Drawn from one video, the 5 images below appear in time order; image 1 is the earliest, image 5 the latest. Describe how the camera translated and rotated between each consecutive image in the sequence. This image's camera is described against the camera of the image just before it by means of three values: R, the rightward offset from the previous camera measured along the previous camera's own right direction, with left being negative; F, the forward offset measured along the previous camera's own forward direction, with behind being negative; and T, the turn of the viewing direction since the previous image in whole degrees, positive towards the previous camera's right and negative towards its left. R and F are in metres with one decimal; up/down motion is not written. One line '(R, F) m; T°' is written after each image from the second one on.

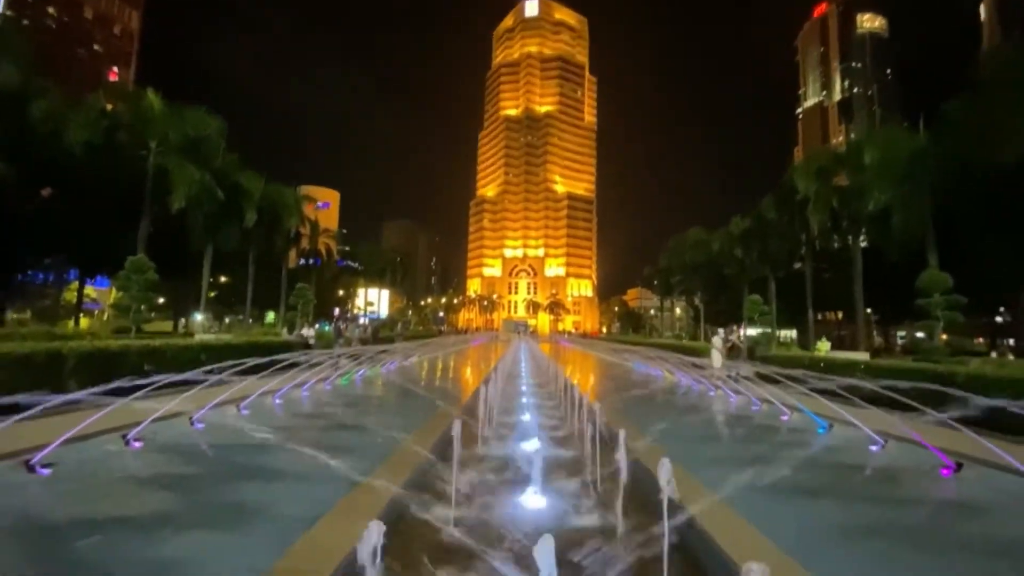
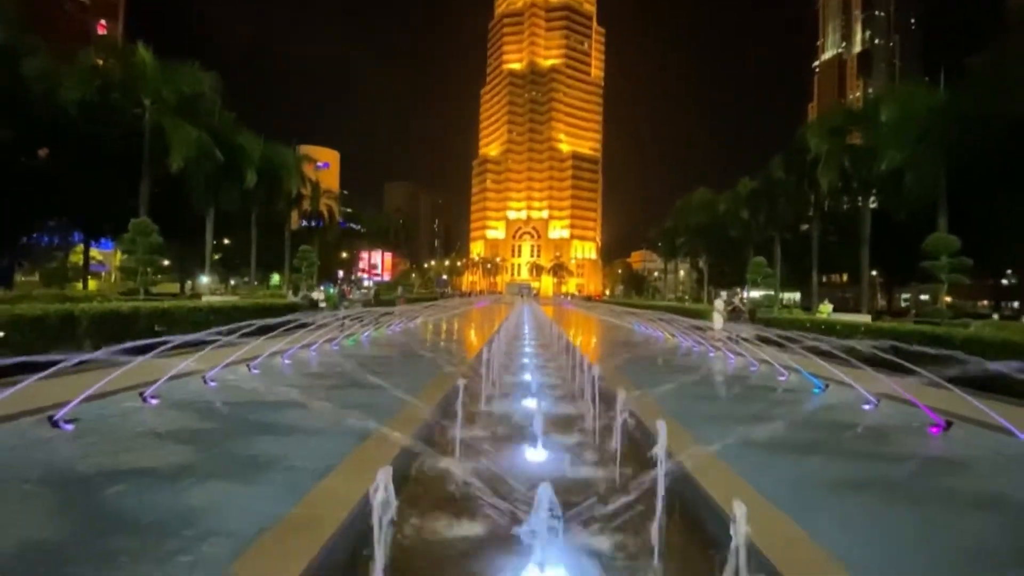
(+0.1, -0.1) m; -1°
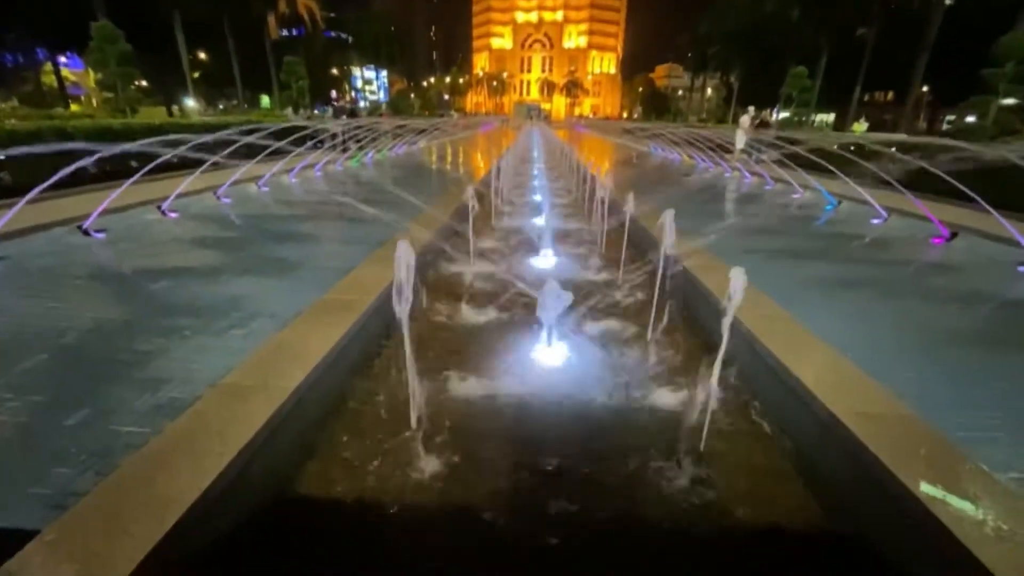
(+0.4, -0.3) m; -4°
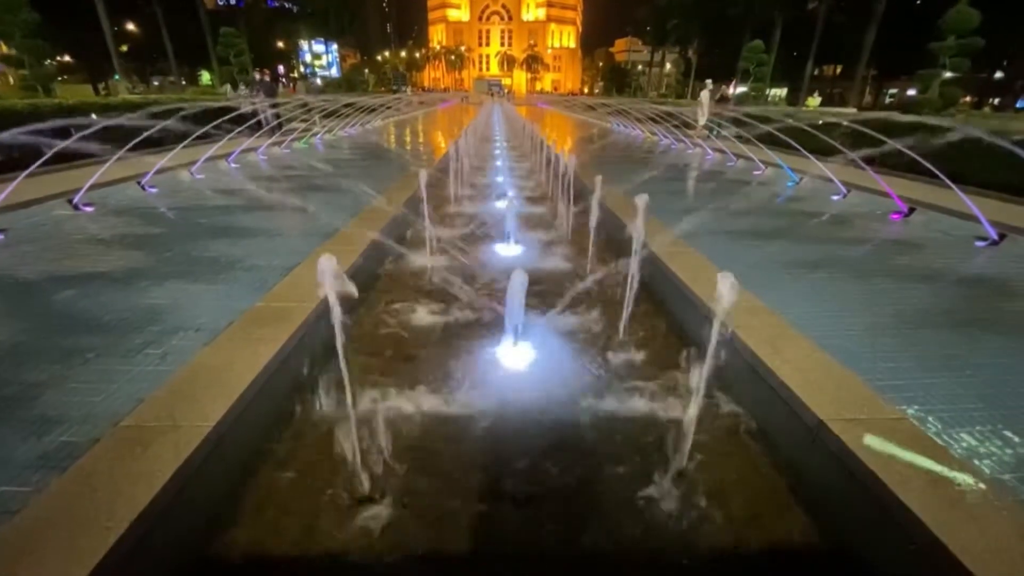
(-0.1, +0.3) m; +4°
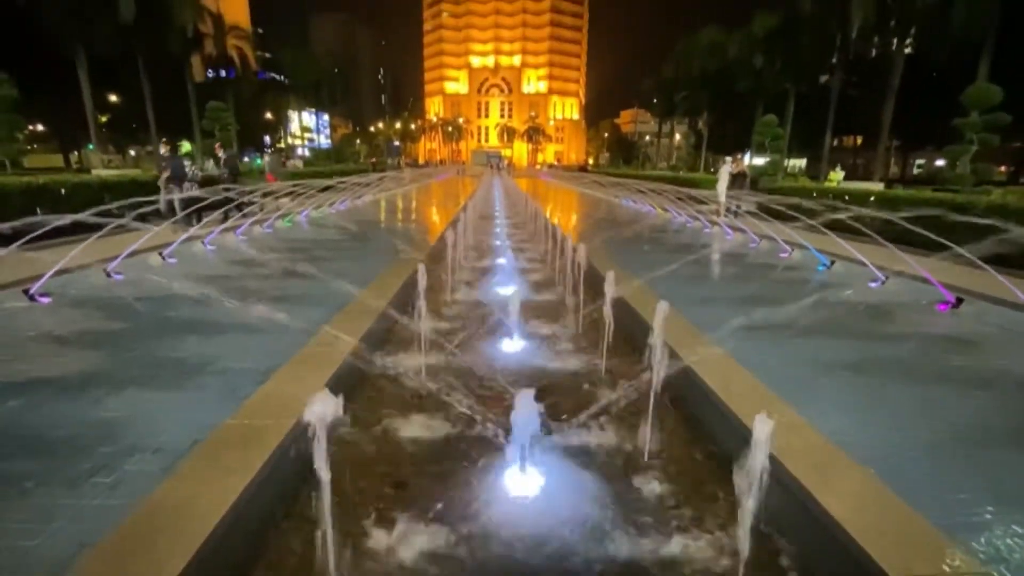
(0.0, +0.7) m; -1°
